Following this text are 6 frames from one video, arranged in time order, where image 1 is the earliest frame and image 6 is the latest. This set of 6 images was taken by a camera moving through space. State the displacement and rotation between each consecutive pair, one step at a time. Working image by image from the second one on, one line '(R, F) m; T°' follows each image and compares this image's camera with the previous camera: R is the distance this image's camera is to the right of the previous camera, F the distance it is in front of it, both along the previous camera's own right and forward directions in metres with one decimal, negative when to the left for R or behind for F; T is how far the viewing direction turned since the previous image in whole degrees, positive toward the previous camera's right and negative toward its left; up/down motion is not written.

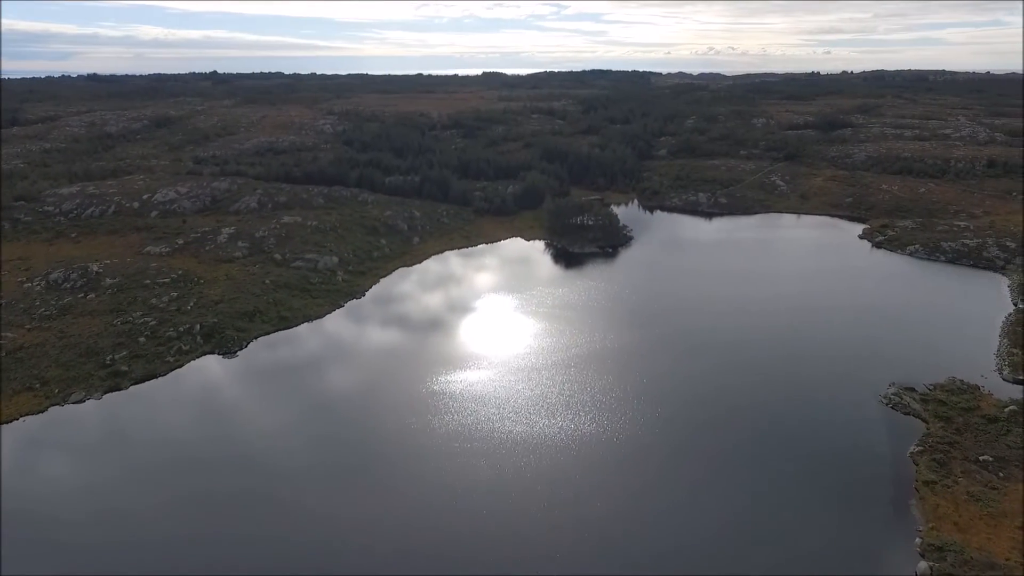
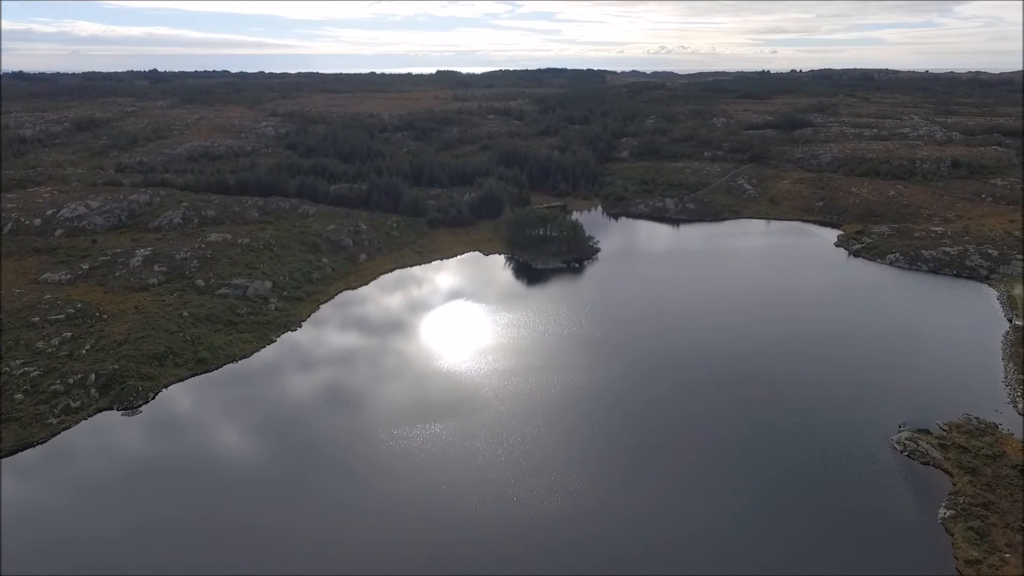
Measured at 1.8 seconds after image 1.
(+0.1, +4.3) m; +4°
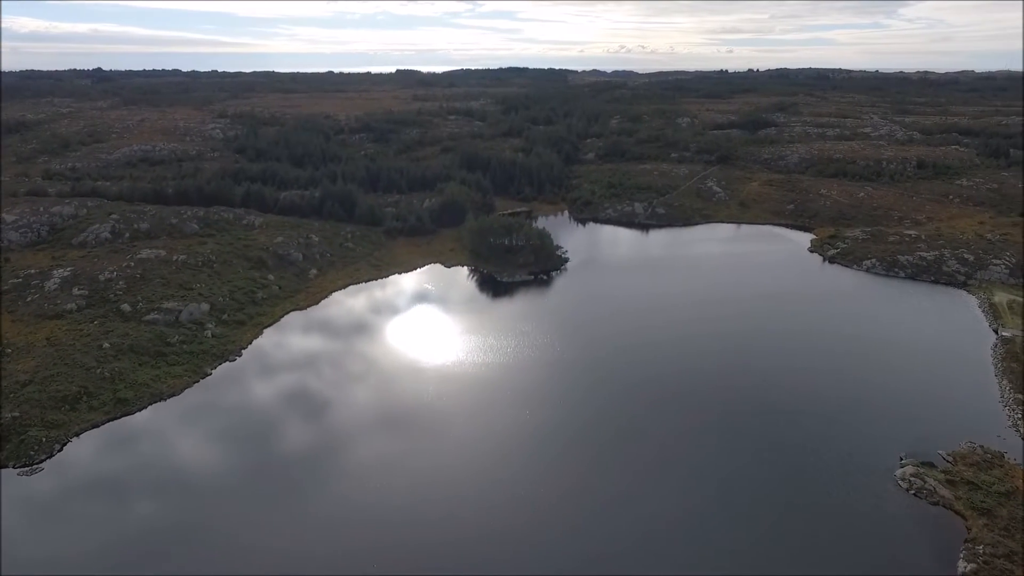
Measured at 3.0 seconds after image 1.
(+0.1, +2.9) m; +3°
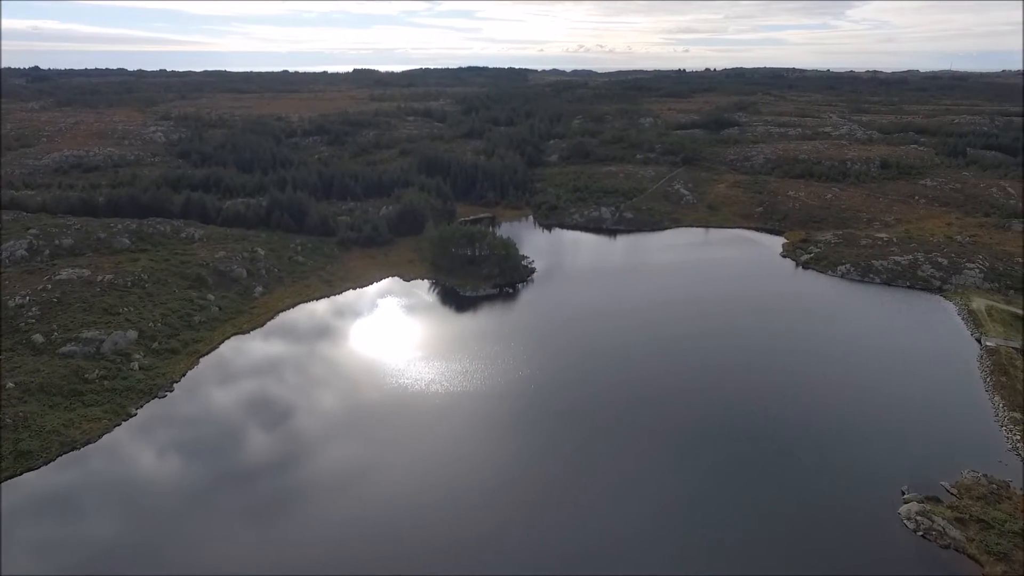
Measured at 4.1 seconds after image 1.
(0.0, +2.6) m; +3°
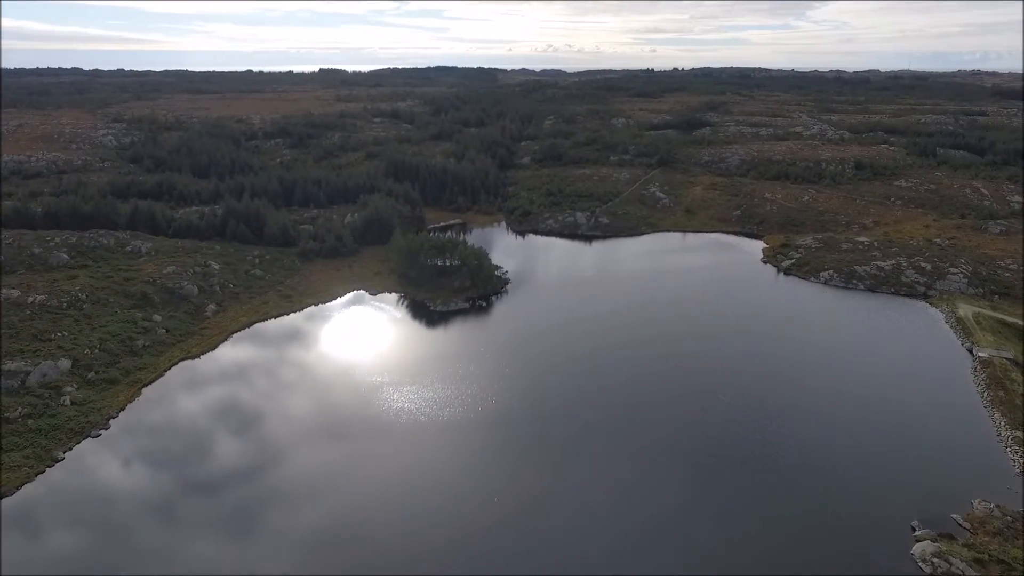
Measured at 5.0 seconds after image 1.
(0.0, +2.2) m; +3°
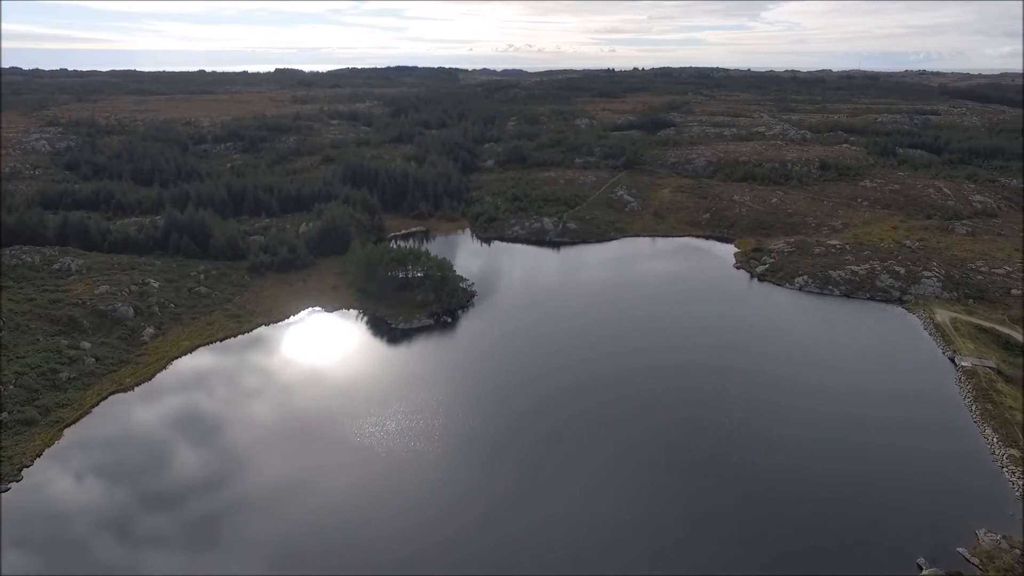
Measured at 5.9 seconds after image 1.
(-0.1, +2.1) m; +3°
